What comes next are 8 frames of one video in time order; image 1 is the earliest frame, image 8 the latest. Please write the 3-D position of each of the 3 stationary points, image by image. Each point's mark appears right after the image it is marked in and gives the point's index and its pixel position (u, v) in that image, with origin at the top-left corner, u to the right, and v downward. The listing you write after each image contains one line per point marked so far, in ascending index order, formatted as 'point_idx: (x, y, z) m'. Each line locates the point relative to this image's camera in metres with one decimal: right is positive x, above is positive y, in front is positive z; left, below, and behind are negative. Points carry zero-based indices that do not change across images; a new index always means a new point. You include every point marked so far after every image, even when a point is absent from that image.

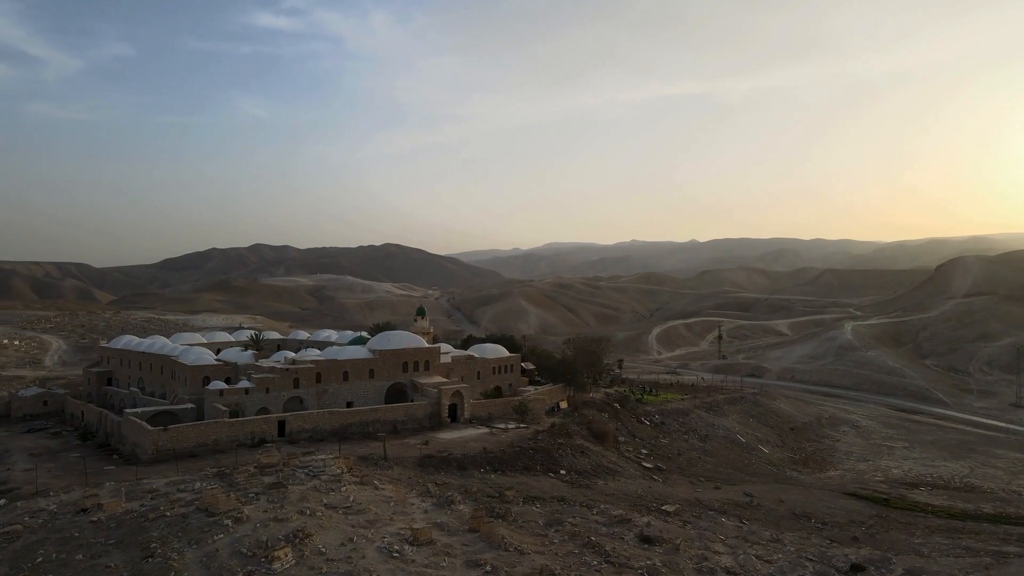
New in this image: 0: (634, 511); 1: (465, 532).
0: (+3.2, -6.0, +17.7) m
1: (-0.9, -4.9, +13.2) m
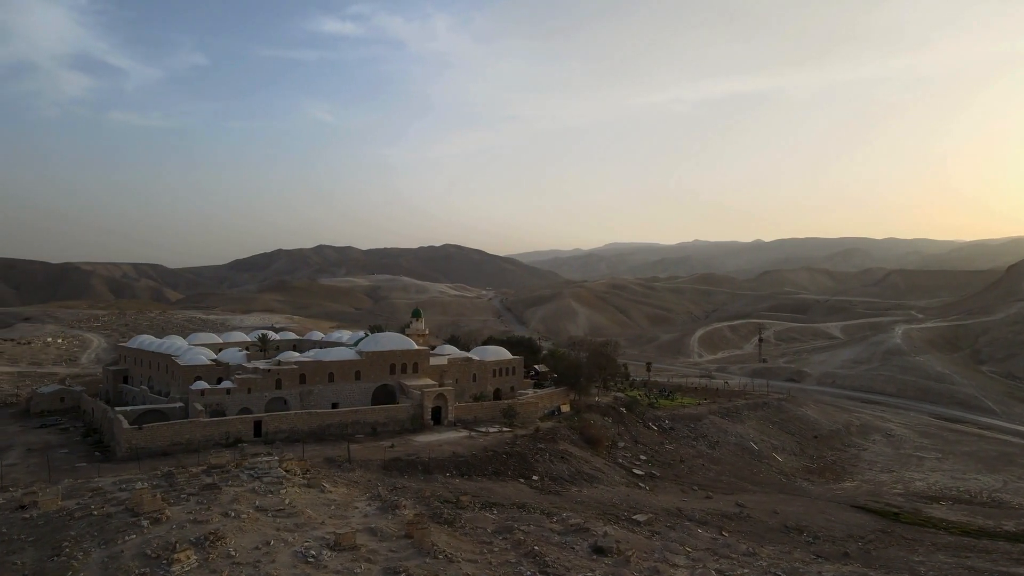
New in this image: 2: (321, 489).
0: (+2.2, -6.0, +17.2) m
1: (-2.3, -4.9, +13.0) m
2: (-4.3, -4.5, +14.9) m
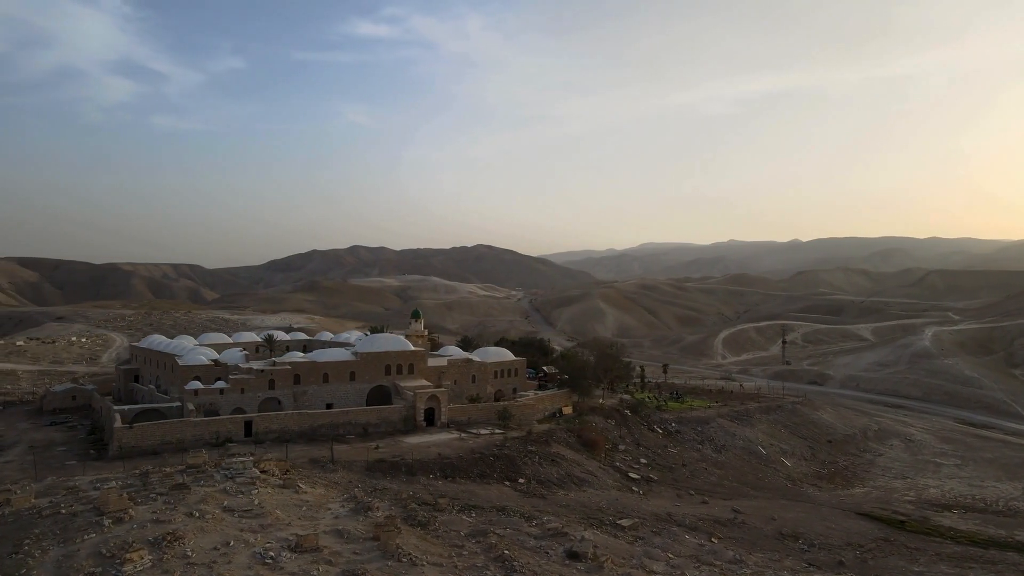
0: (+1.7, -6.1, +16.9) m
1: (-2.9, -5.0, +13.0) m
2: (-4.9, -4.6, +15.0) m
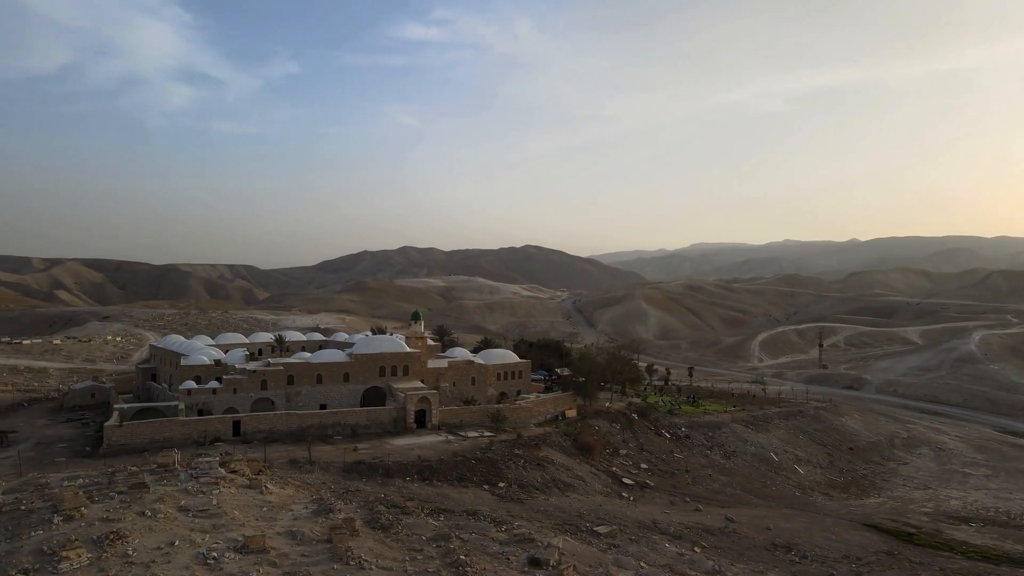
0: (+1.0, -6.1, +16.6) m
1: (-3.9, -5.0, +12.9) m
2: (-5.7, -4.6, +15.1) m
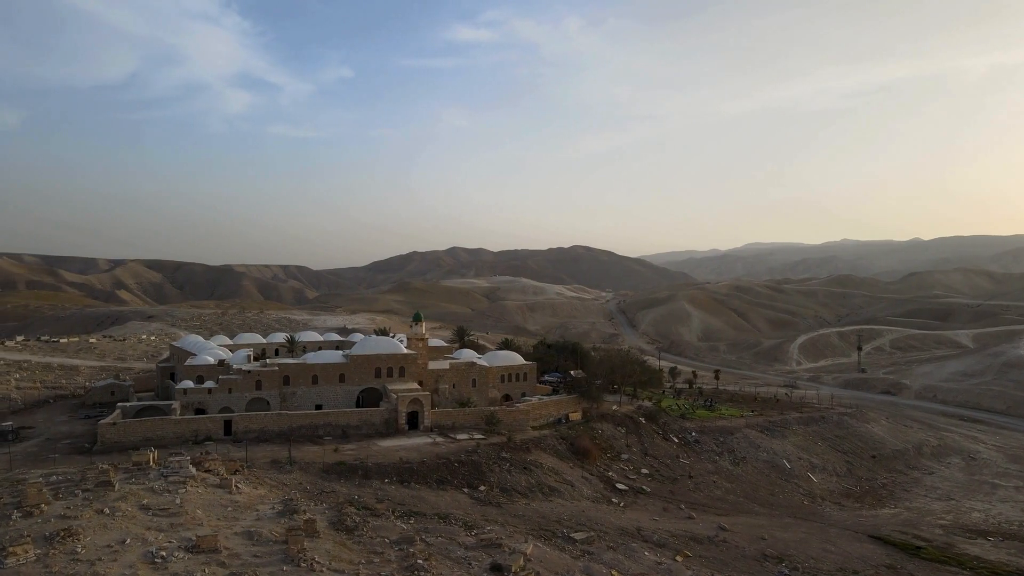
0: (+0.3, -6.2, +16.4) m
1: (-4.8, -5.0, +13.0) m
2: (-6.5, -4.7, +15.3) m
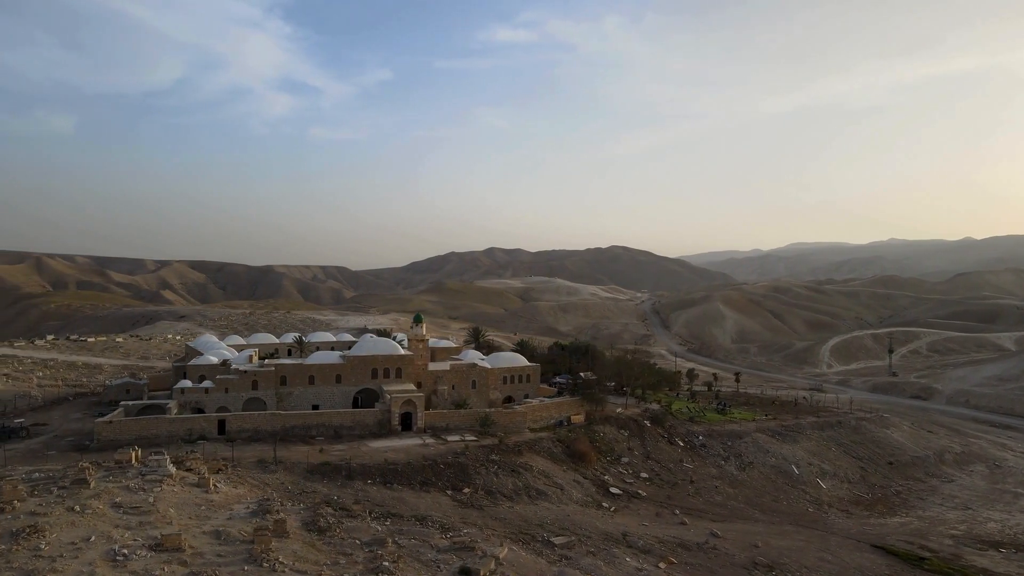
0: (-0.3, -6.2, +16.3) m
1: (-5.5, -5.1, +13.2) m
2: (-7.1, -4.7, +15.5) m
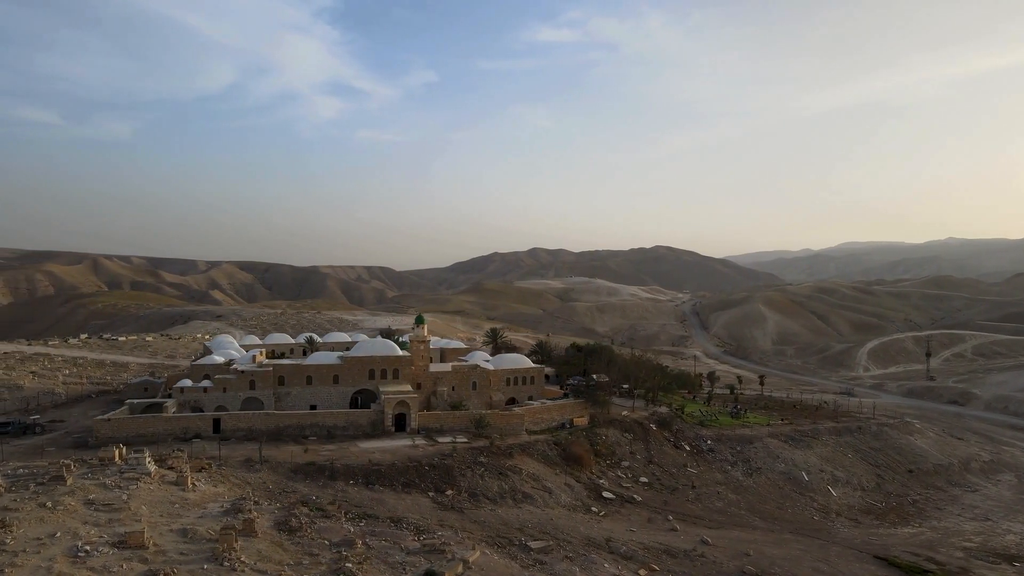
0: (-0.9, -6.3, +16.3) m
1: (-6.3, -5.1, +13.4) m
2: (-7.8, -4.7, +15.7) m
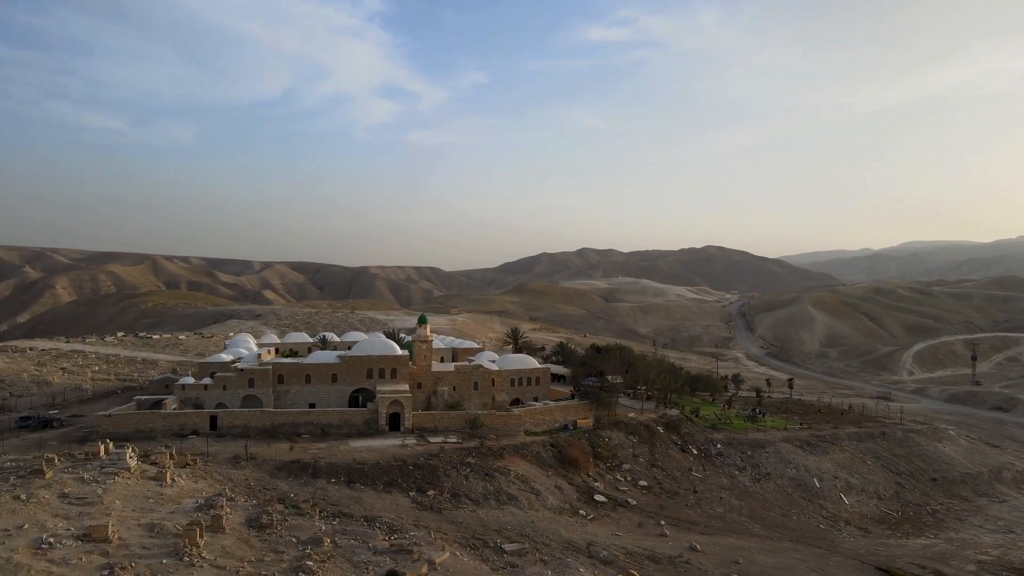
0: (-1.6, -6.3, +16.2) m
1: (-7.1, -5.1, +13.6) m
2: (-8.5, -4.7, +16.1) m
